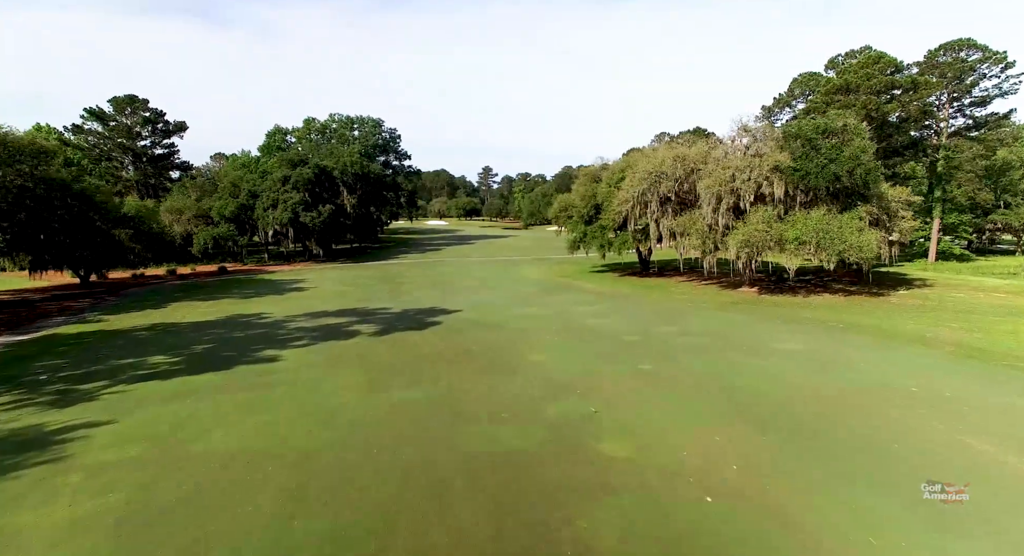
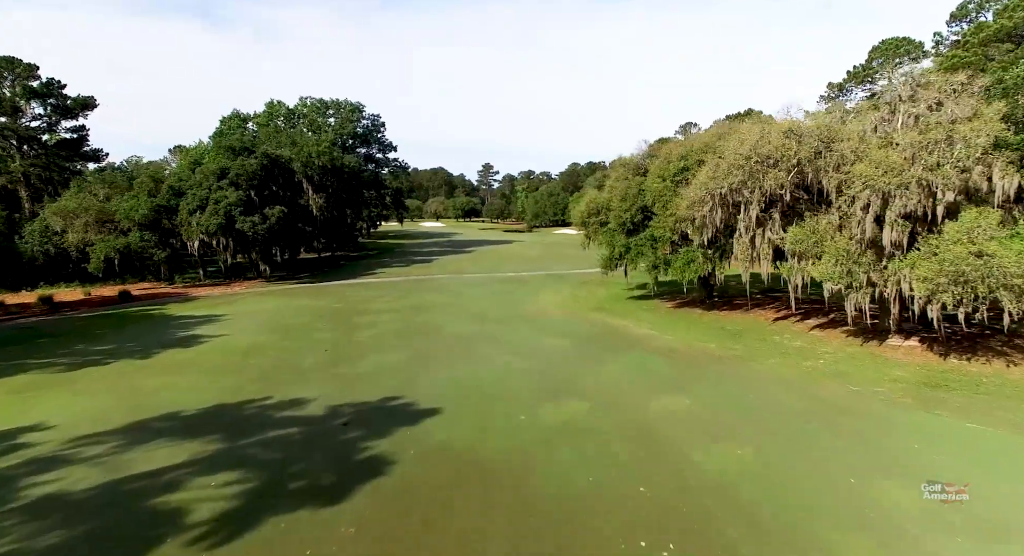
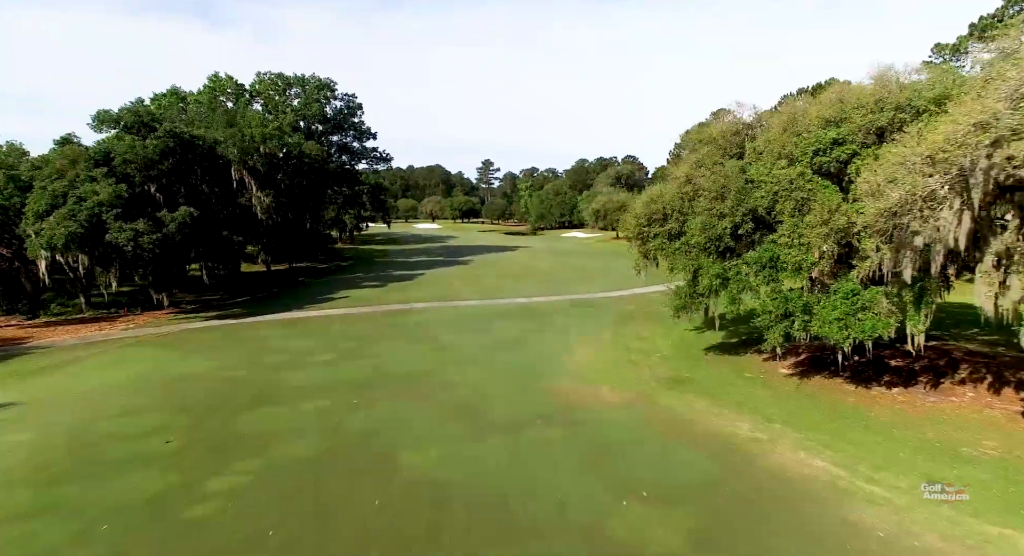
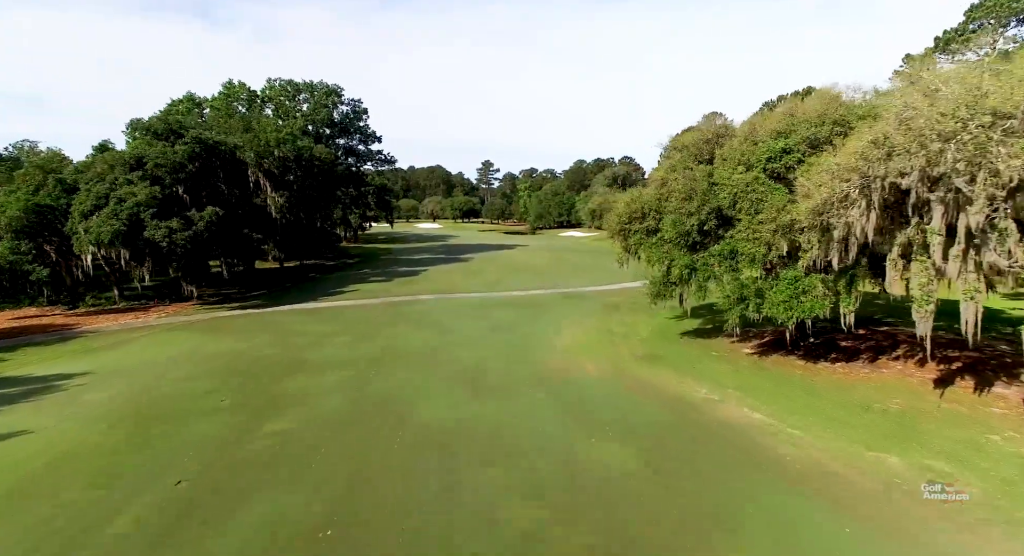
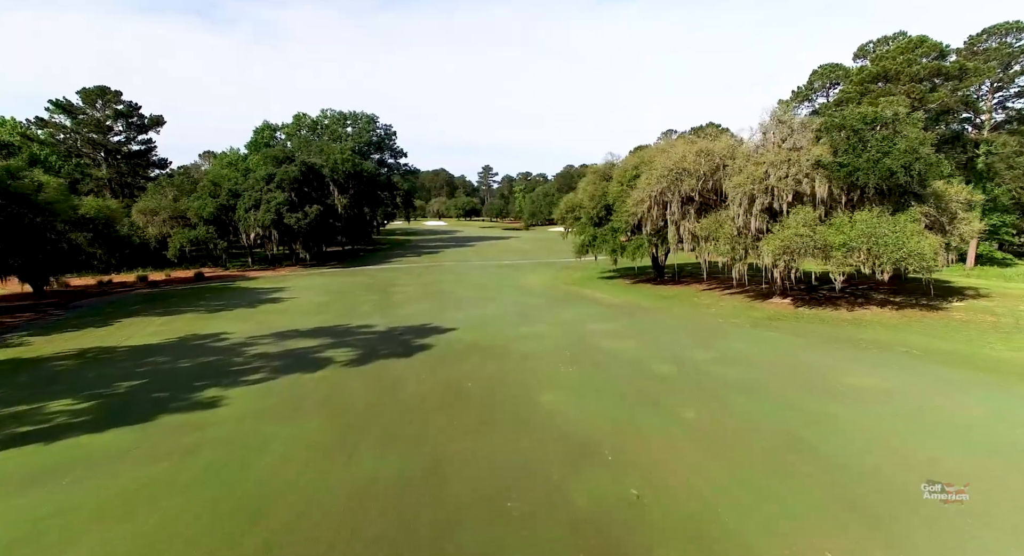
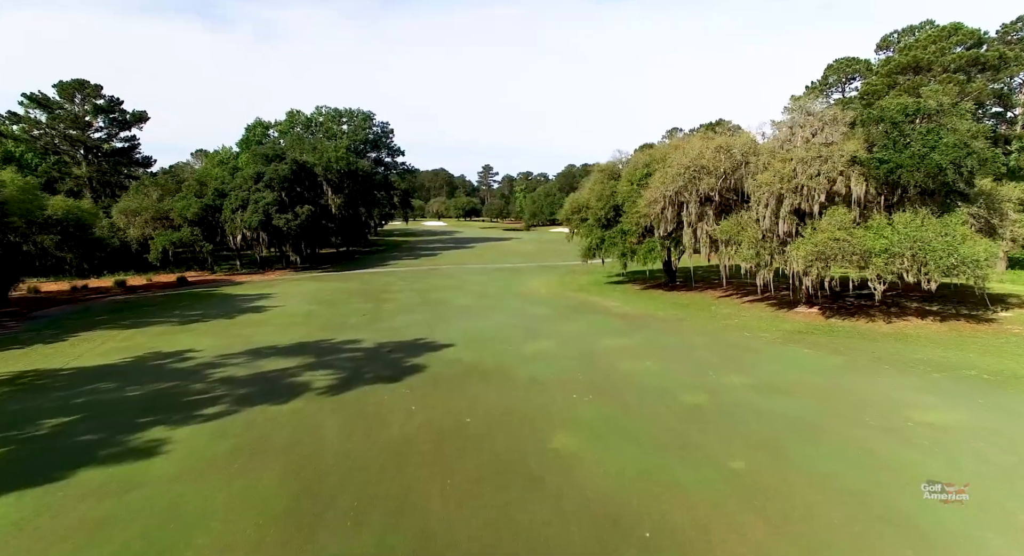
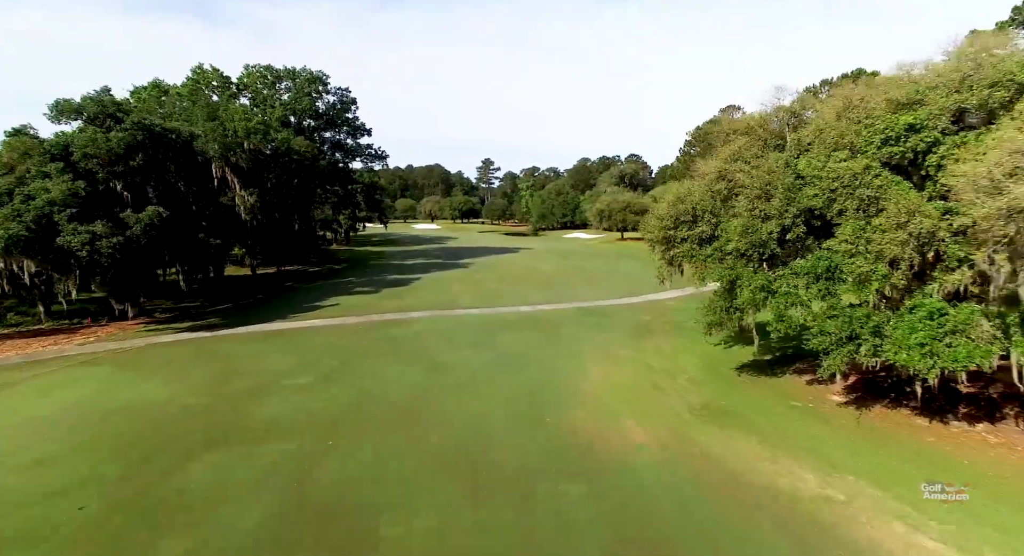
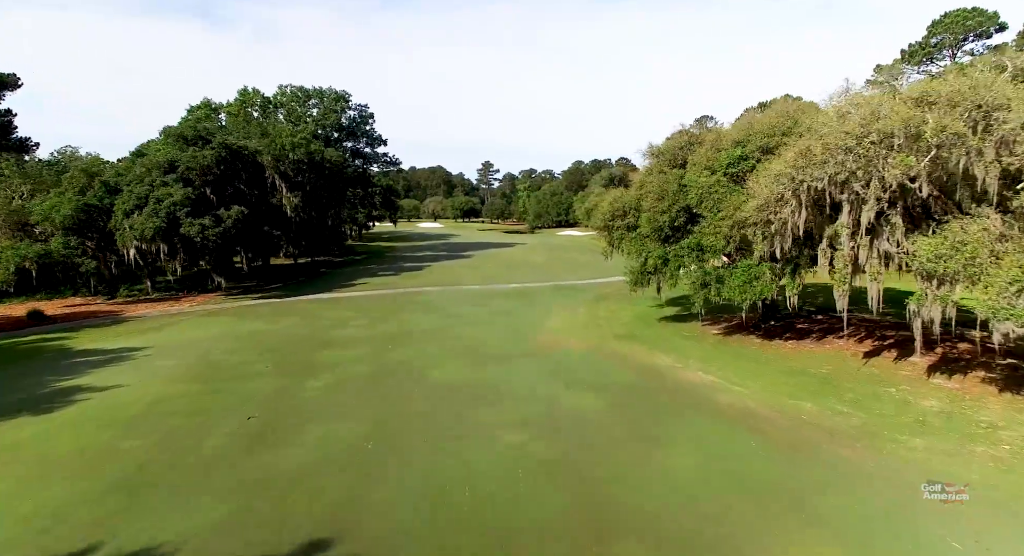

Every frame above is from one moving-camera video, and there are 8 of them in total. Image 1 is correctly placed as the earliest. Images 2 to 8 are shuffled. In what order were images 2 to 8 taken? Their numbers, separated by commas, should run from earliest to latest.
5, 6, 2, 8, 4, 3, 7
